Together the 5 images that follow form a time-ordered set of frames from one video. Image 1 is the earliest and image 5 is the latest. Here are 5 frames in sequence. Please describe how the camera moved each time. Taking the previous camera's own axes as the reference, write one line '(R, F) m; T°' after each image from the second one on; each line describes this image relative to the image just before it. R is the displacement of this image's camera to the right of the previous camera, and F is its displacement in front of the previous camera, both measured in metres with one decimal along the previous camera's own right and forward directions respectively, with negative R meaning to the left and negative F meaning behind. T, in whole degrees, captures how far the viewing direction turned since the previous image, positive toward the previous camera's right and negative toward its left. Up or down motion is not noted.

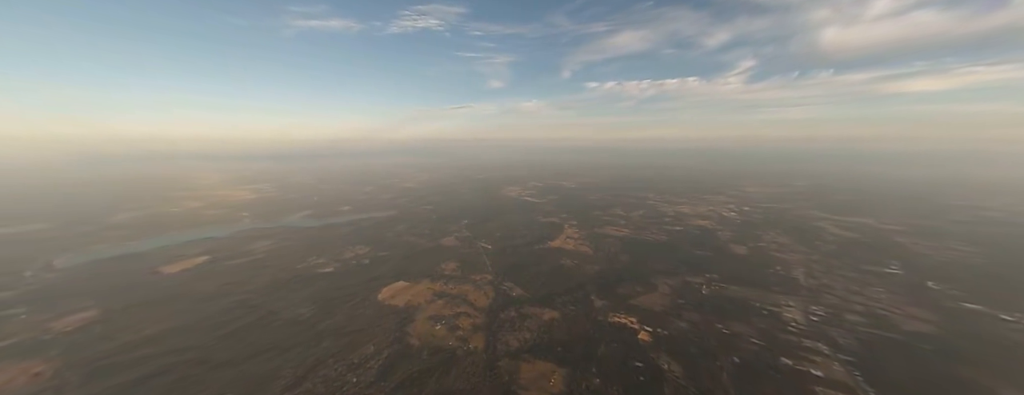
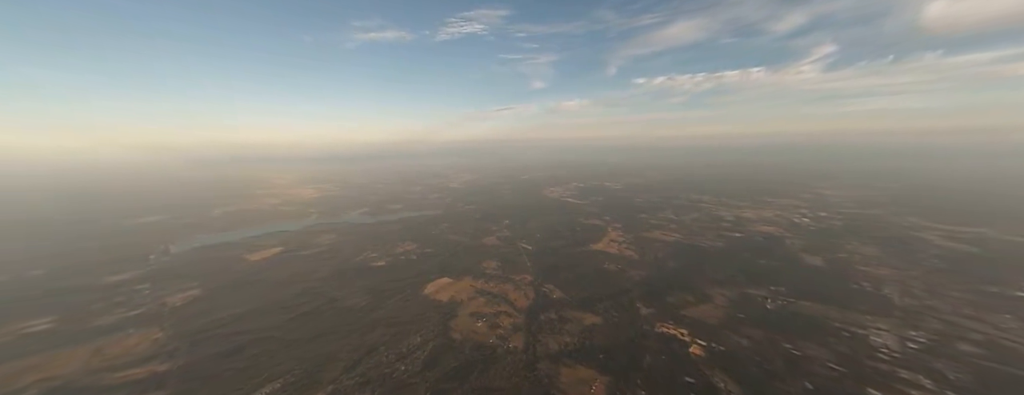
(-0.3, 0.0) m; -8°
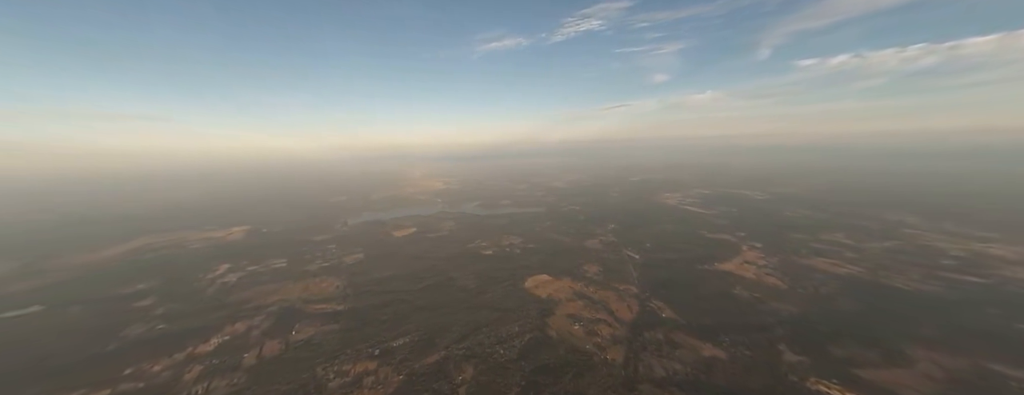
(-0.7, -0.1) m; -19°
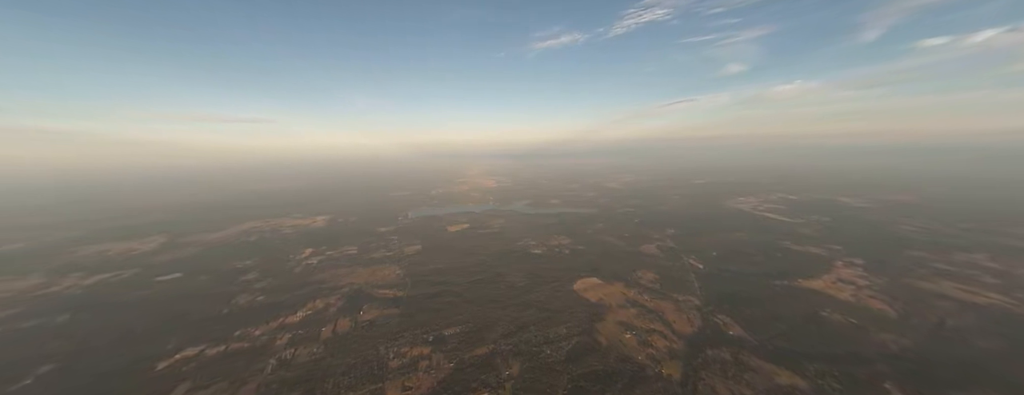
(-0.4, 0.0) m; -9°
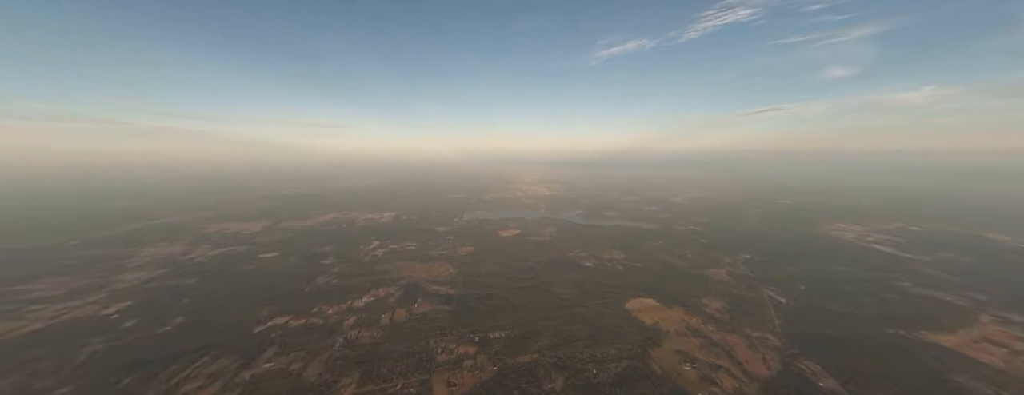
(-0.4, 0.0) m; -10°
